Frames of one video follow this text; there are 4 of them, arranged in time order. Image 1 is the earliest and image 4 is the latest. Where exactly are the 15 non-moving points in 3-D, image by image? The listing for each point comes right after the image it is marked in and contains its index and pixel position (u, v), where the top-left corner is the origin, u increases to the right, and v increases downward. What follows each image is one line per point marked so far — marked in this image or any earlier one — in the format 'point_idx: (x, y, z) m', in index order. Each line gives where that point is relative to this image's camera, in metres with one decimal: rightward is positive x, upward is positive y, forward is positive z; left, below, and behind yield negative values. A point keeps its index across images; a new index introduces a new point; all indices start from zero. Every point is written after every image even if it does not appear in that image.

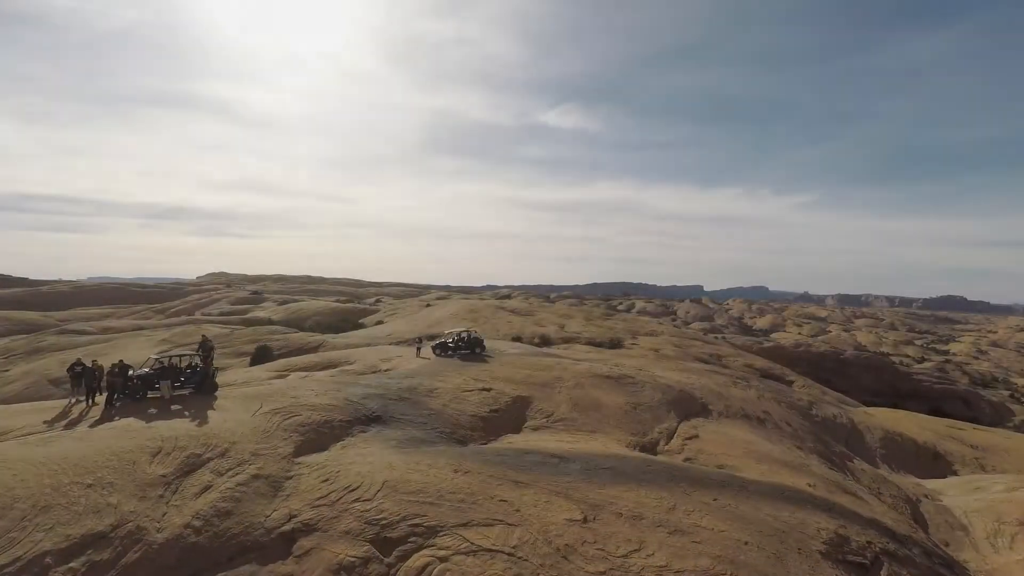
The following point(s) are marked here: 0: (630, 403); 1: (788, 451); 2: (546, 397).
0: (+4.1, -4.0, +19.0) m
1: (+9.4, -5.6, +18.8) m
2: (+1.1, -3.6, +18.3) m
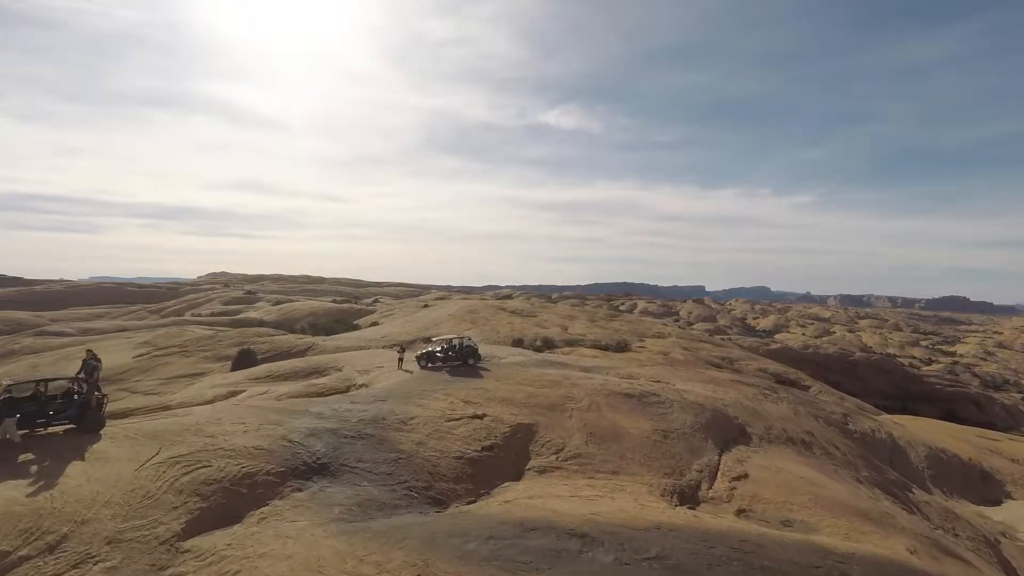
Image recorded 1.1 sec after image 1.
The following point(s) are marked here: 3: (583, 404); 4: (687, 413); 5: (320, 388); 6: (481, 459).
0: (+4.0, -3.9, +15.3) m
1: (+9.4, -5.6, +15.0) m
2: (+1.1, -3.6, +14.6) m
3: (+2.1, -3.5, +16.3) m
4: (+5.4, -3.9, +17.1) m
5: (-6.7, -3.5, +19.1) m
6: (-0.6, -3.5, +11.1) m
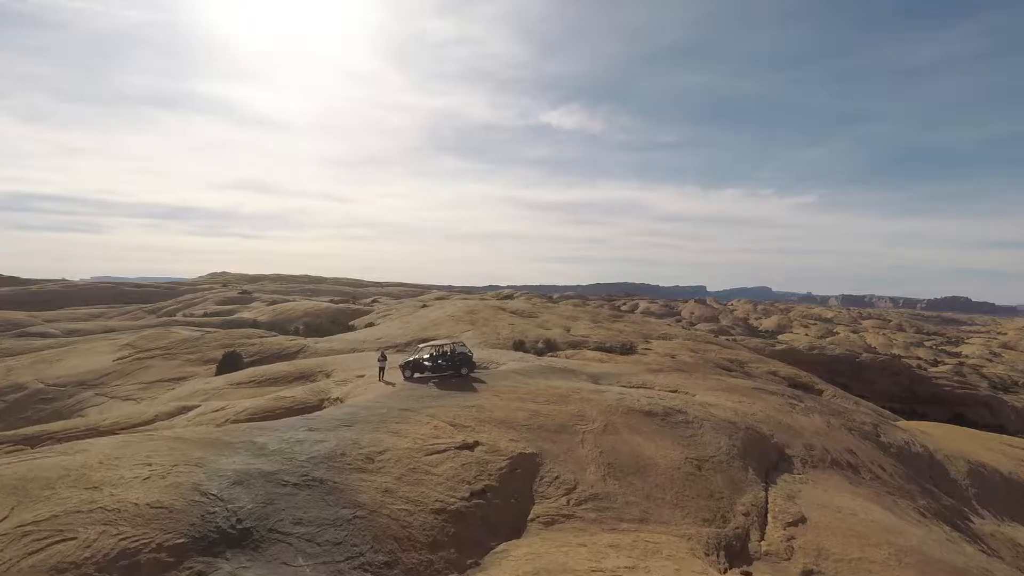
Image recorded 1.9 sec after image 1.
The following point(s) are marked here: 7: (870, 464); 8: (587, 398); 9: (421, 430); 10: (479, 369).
0: (+4.0, -3.9, +12.5) m
1: (+9.4, -5.5, +12.3) m
2: (+1.1, -3.5, +11.8) m
3: (+2.1, -3.4, +13.5) m
4: (+5.4, -3.9, +14.3) m
5: (-6.7, -3.4, +16.4) m
6: (-0.6, -3.4, +8.4) m
7: (+12.2, -6.0, +18.7) m
8: (+2.1, -3.1, +15.4) m
9: (-1.8, -2.9, +11.1) m
10: (-1.1, -2.6, +17.8) m
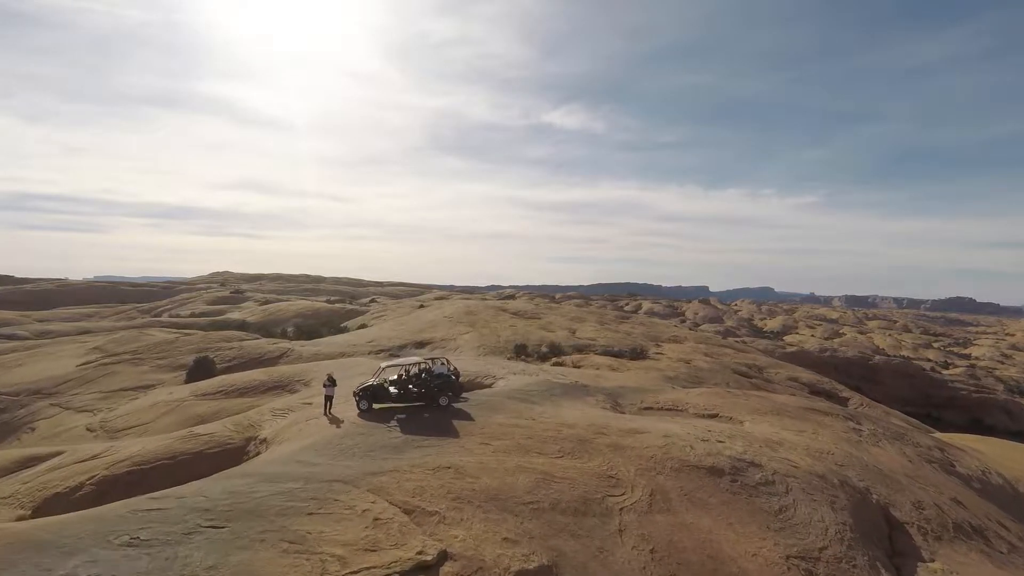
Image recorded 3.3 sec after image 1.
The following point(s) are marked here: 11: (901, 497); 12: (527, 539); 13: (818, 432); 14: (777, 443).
0: (+4.0, -3.8, +7.8) m
1: (+9.3, -5.5, +7.5) m
2: (+1.0, -3.5, +7.1) m
3: (+2.0, -3.3, +8.8) m
4: (+5.4, -3.8, +9.6) m
5: (-6.7, -3.4, +11.7) m
6: (-0.7, -3.4, +3.6) m
7: (+12.2, -6.0, +14.0) m
8: (+2.1, -3.0, +10.7) m
9: (-1.9, -2.8, +6.4) m
10: (-1.1, -2.6, +13.0) m
11: (+9.1, -4.9, +12.9) m
12: (+0.2, -3.2, +7.1) m
13: (+10.1, -4.8, +18.1) m
14: (+6.7, -3.9, +14.0) m
